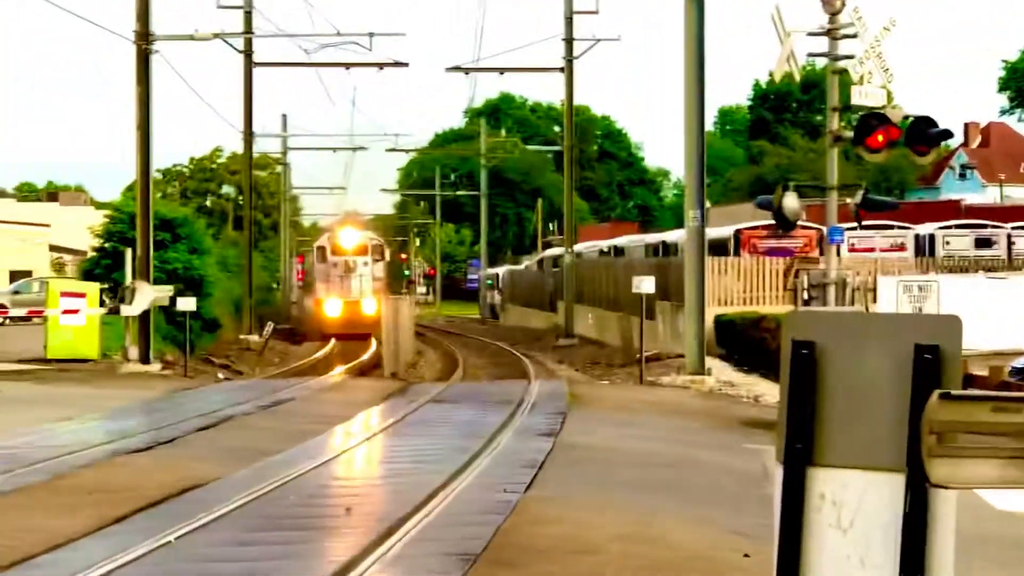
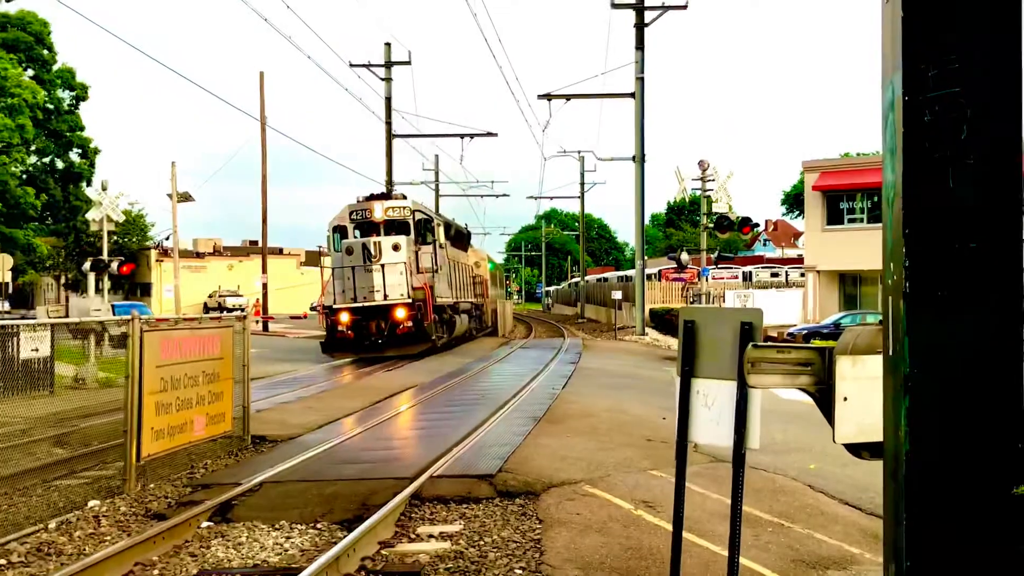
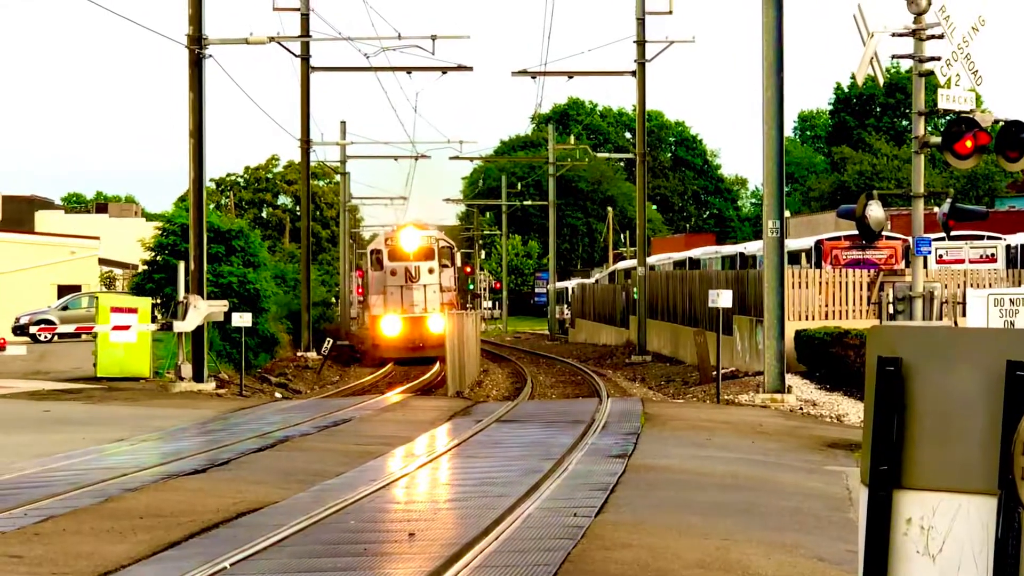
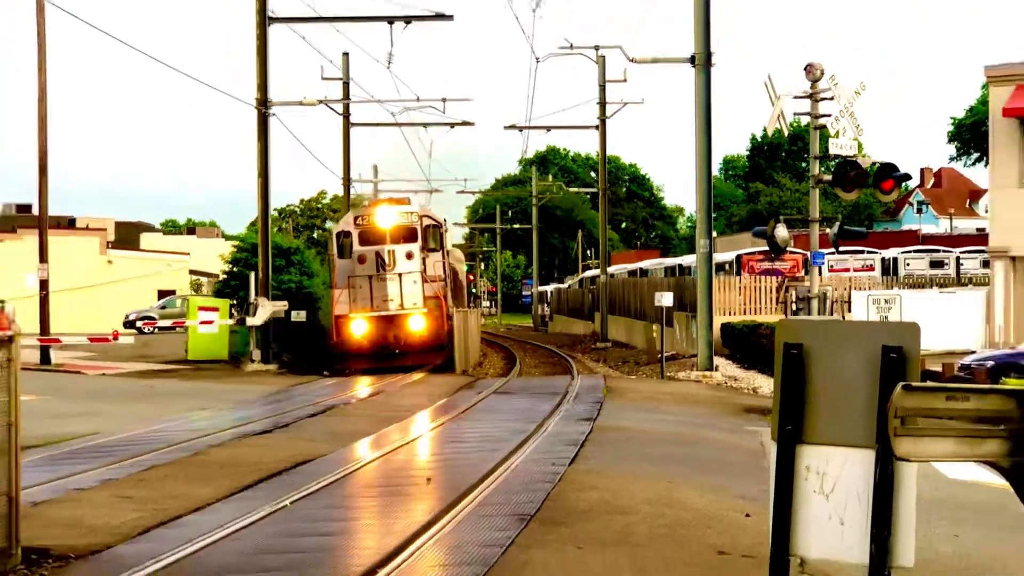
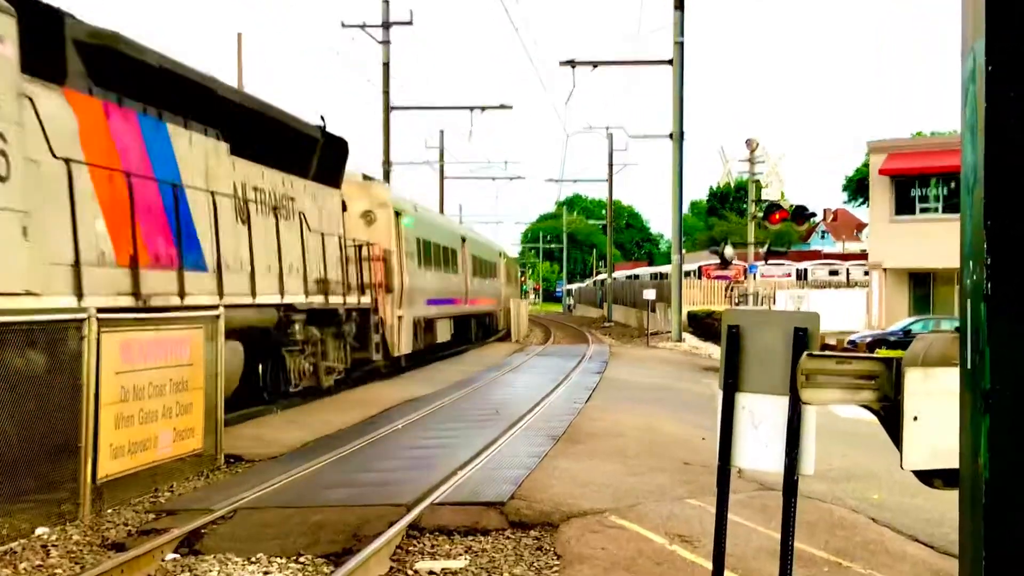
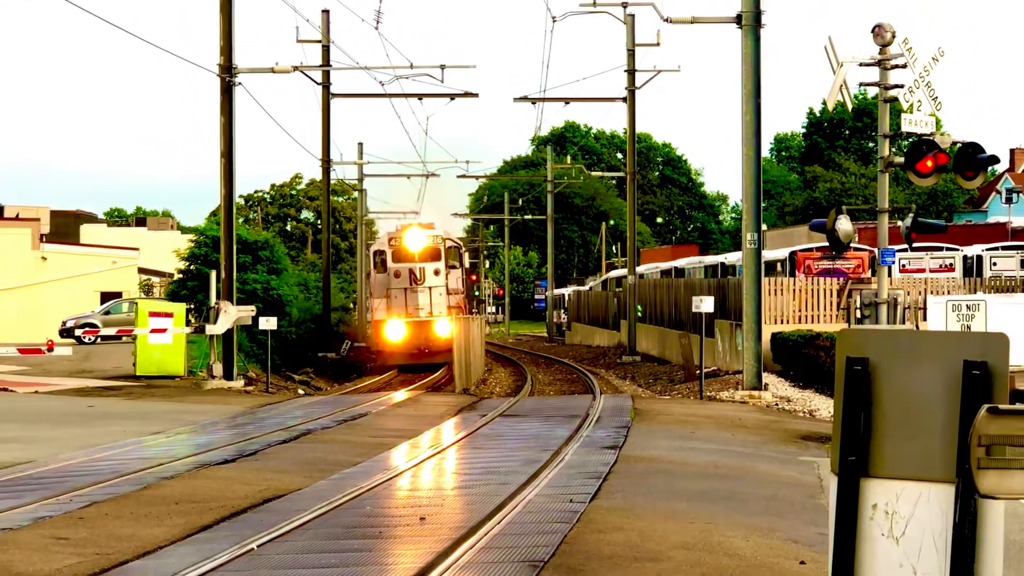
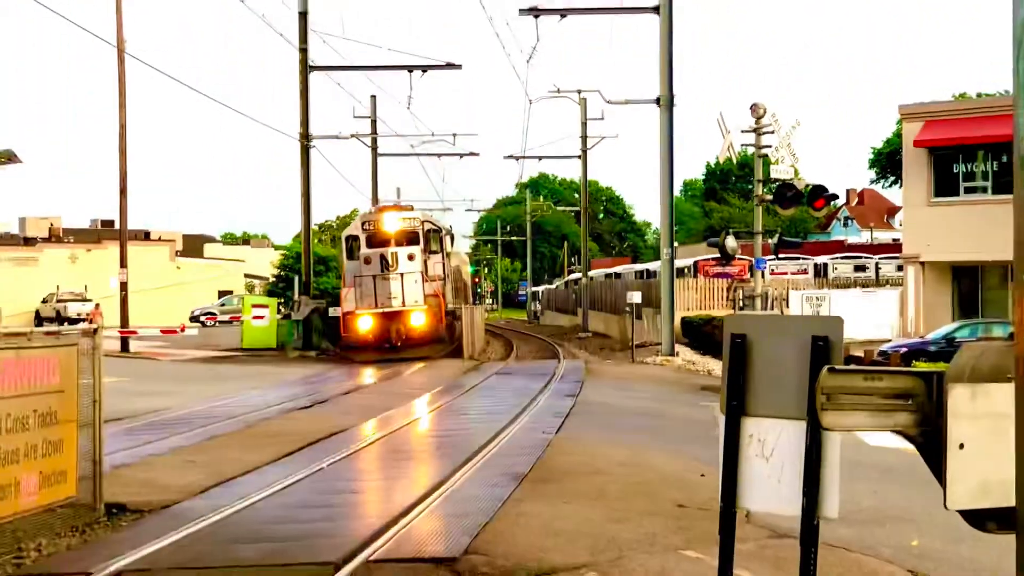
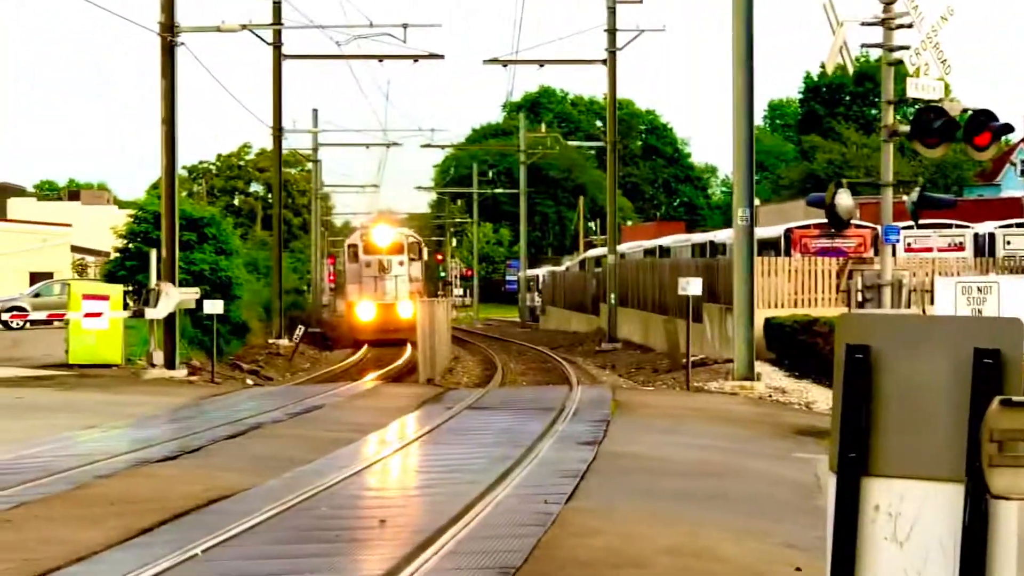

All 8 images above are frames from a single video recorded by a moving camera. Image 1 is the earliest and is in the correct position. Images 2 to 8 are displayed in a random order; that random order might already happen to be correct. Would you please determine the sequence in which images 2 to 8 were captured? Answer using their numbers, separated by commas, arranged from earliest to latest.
8, 3, 6, 4, 7, 2, 5
